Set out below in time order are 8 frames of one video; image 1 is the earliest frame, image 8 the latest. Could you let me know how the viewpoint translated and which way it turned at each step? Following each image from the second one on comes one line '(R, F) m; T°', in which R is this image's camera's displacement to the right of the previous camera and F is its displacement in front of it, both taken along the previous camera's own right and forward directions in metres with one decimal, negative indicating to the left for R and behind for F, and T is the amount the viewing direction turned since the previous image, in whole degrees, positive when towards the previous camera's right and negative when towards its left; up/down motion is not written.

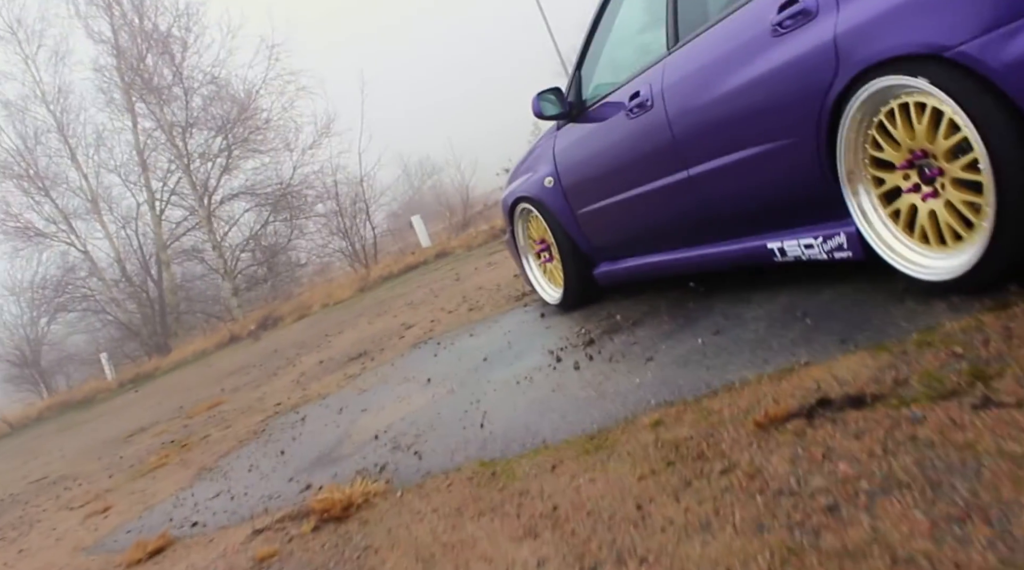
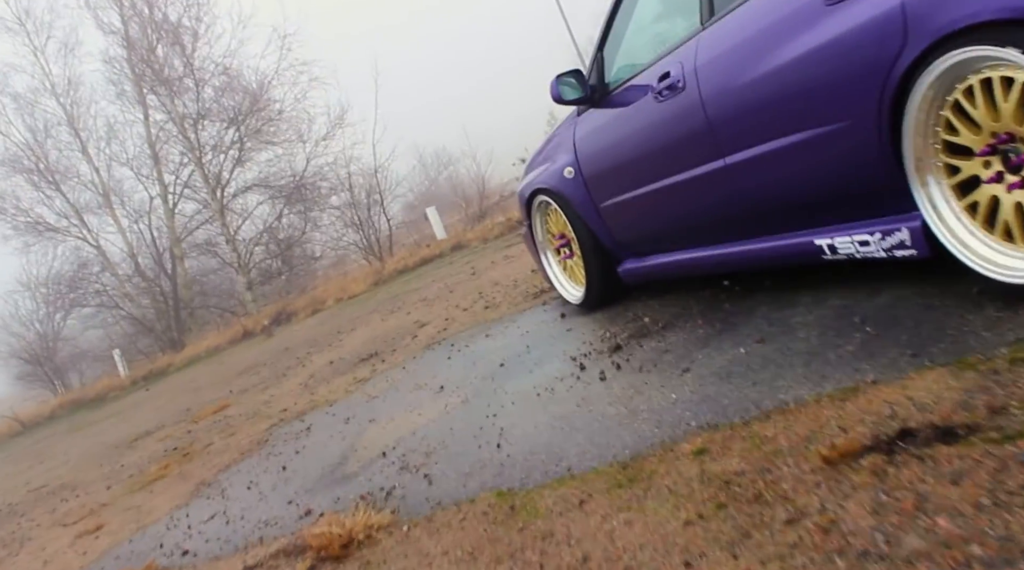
(0.0, +0.4) m; -1°
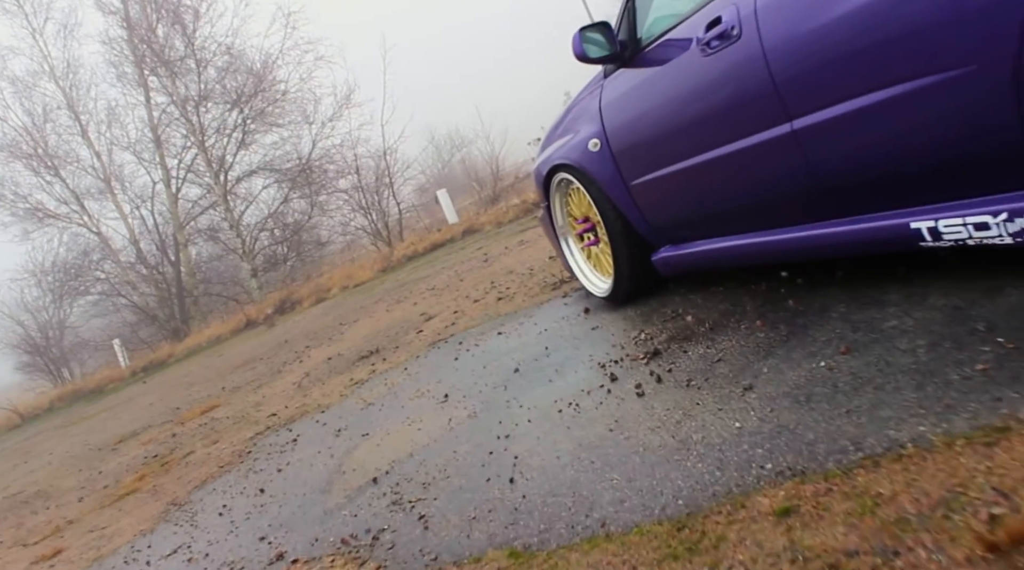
(0.0, +0.7) m; -1°
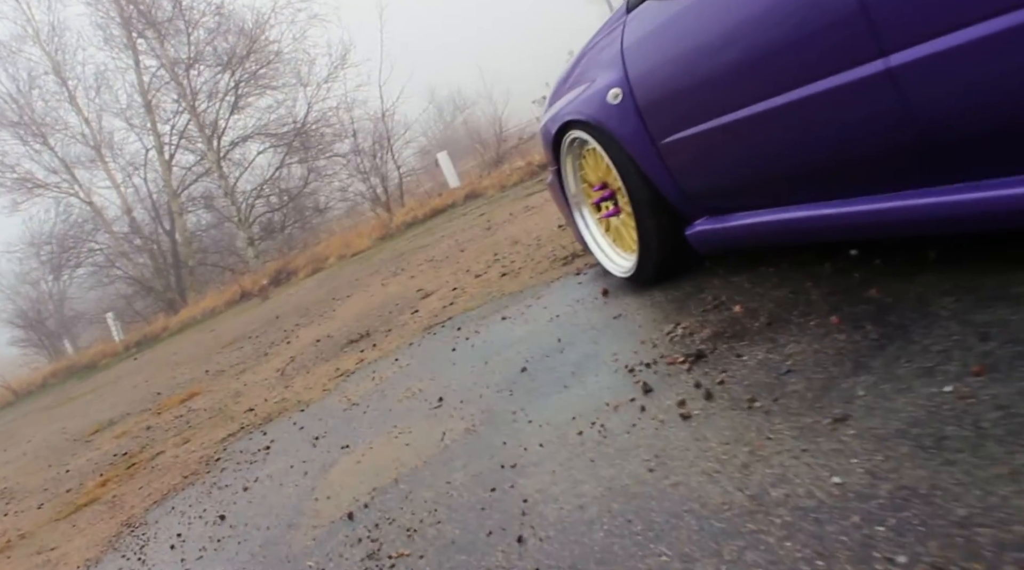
(0.0, +0.7) m; 0°
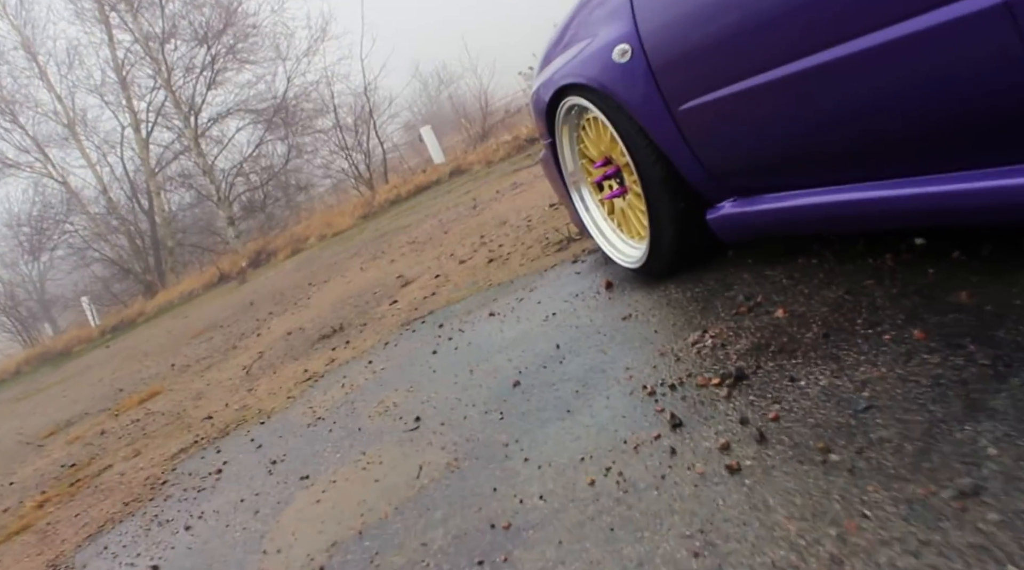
(0.0, +0.6) m; +1°
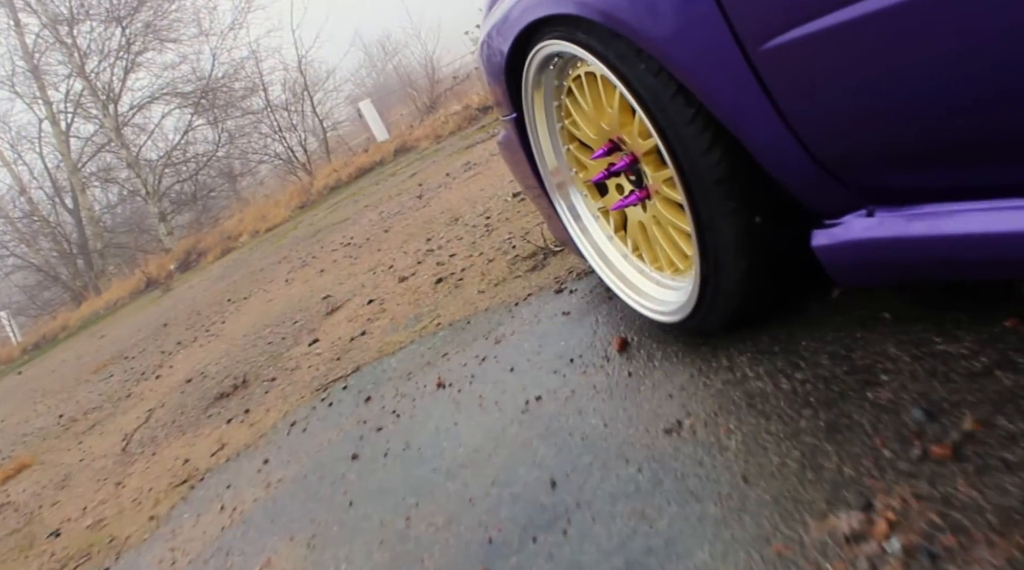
(0.0, +1.3) m; +3°
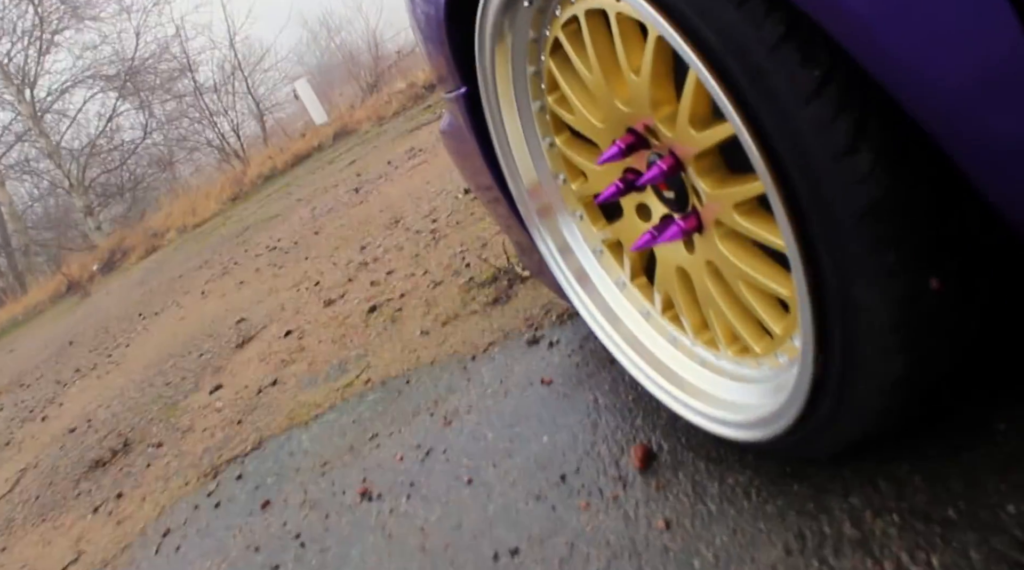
(0.0, +0.8) m; +3°
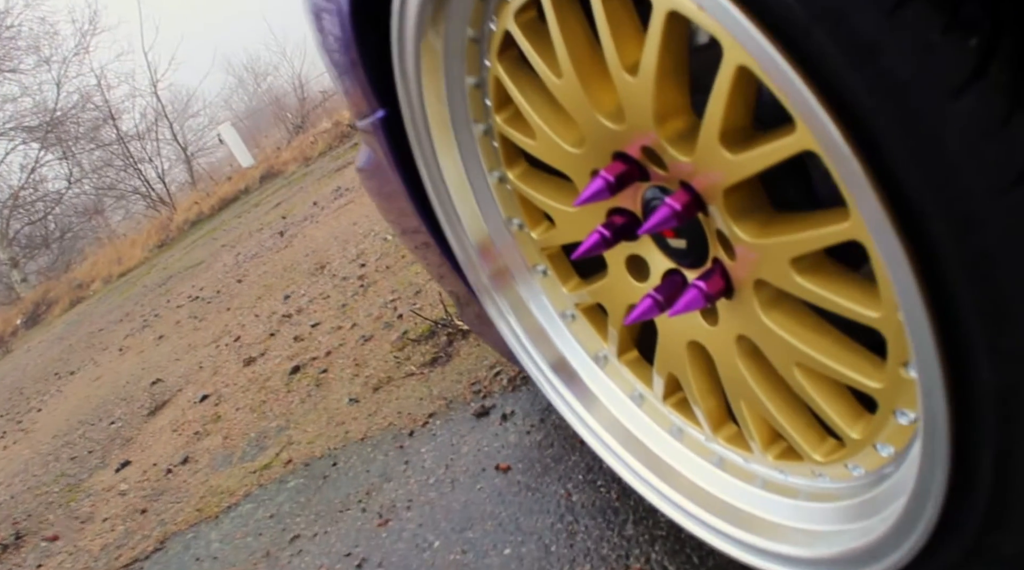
(0.0, +0.3) m; +4°
